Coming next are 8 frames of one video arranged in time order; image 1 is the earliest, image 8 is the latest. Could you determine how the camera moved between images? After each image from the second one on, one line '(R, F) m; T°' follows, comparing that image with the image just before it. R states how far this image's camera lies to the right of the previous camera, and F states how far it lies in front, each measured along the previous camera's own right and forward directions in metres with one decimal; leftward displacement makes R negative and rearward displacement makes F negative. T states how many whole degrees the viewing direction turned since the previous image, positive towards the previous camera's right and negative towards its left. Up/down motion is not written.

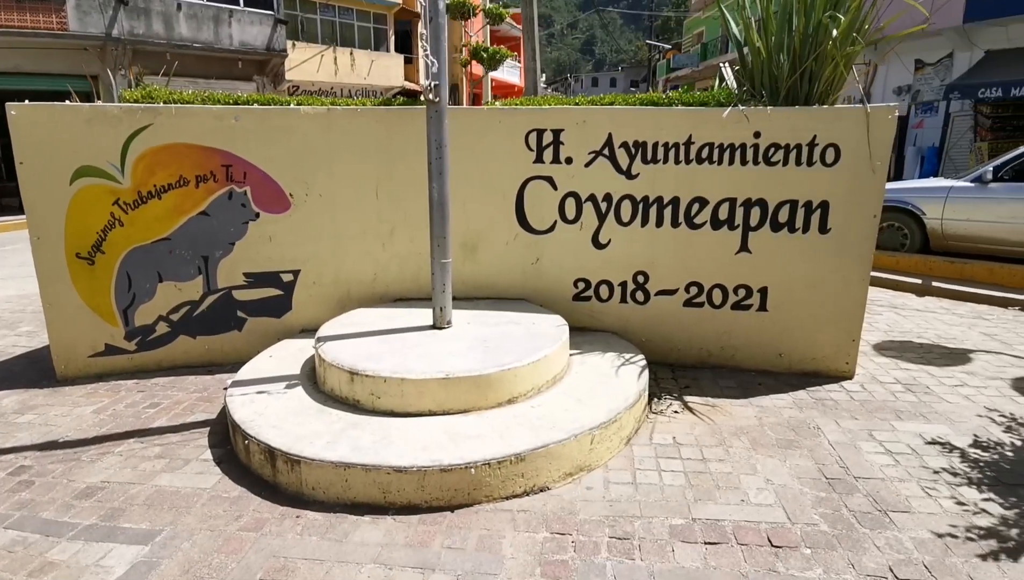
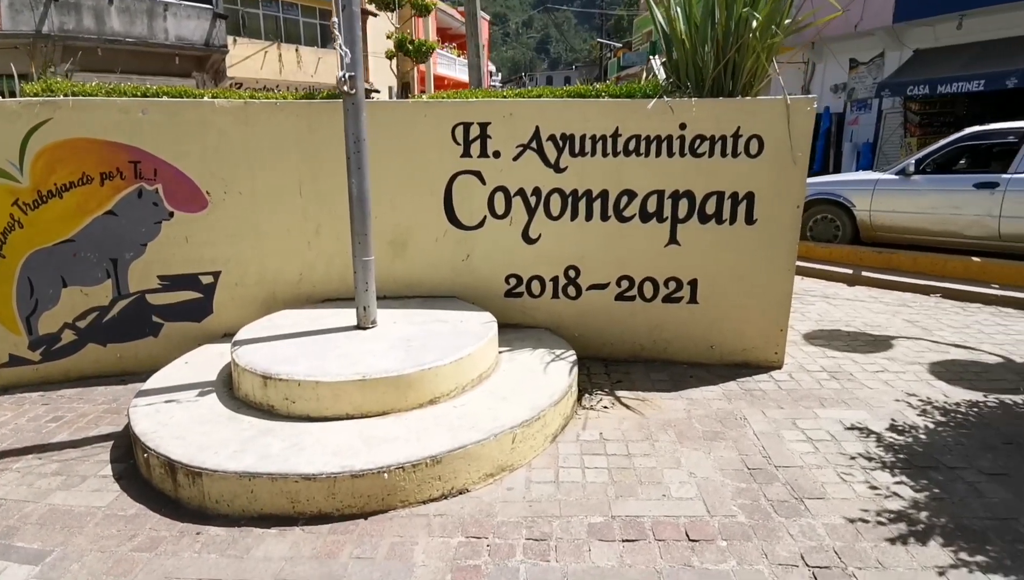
(+0.2, +0.1) m; +4°
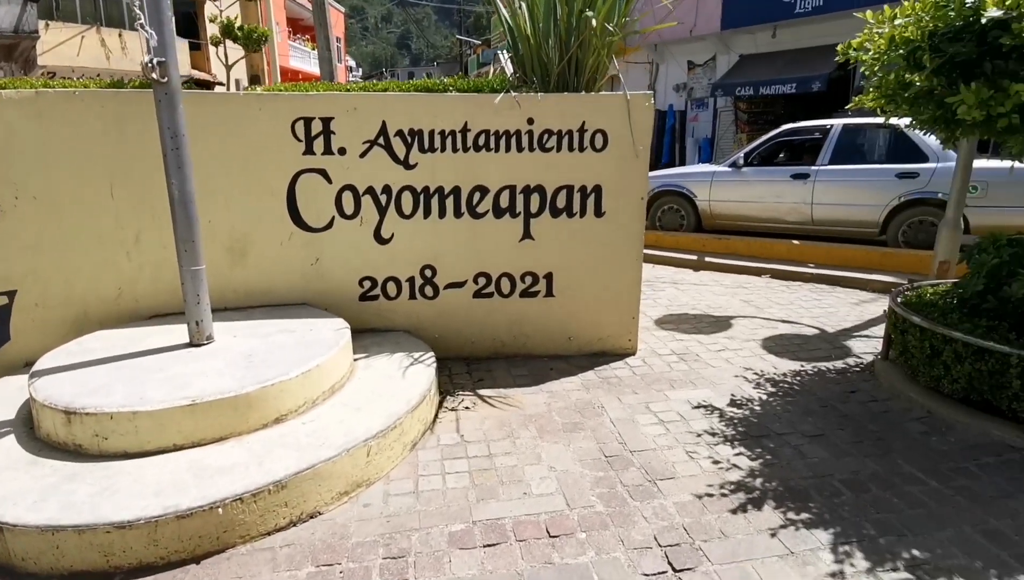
(+0.1, +0.1) m; +12°
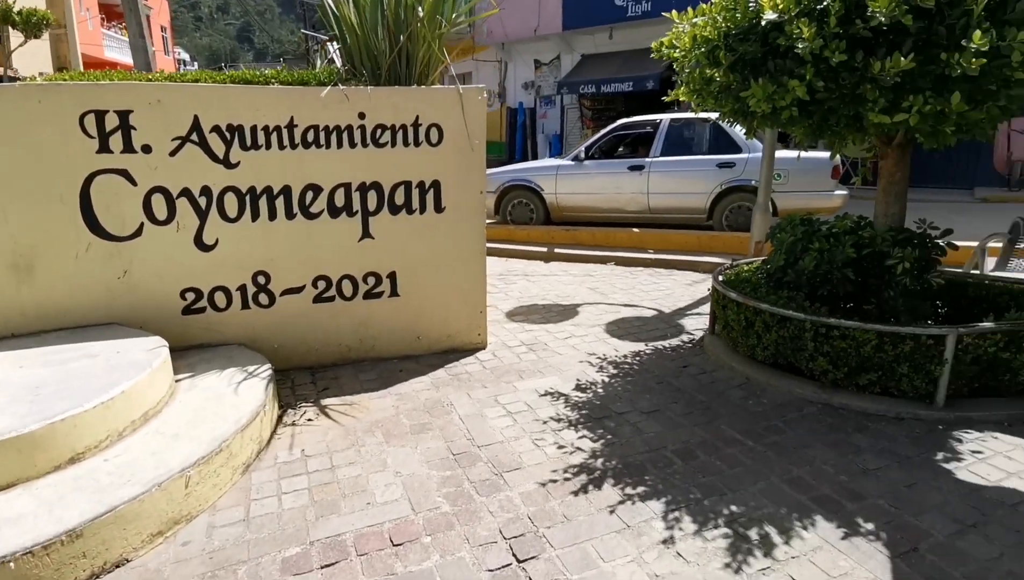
(+0.2, +0.1) m; +12°
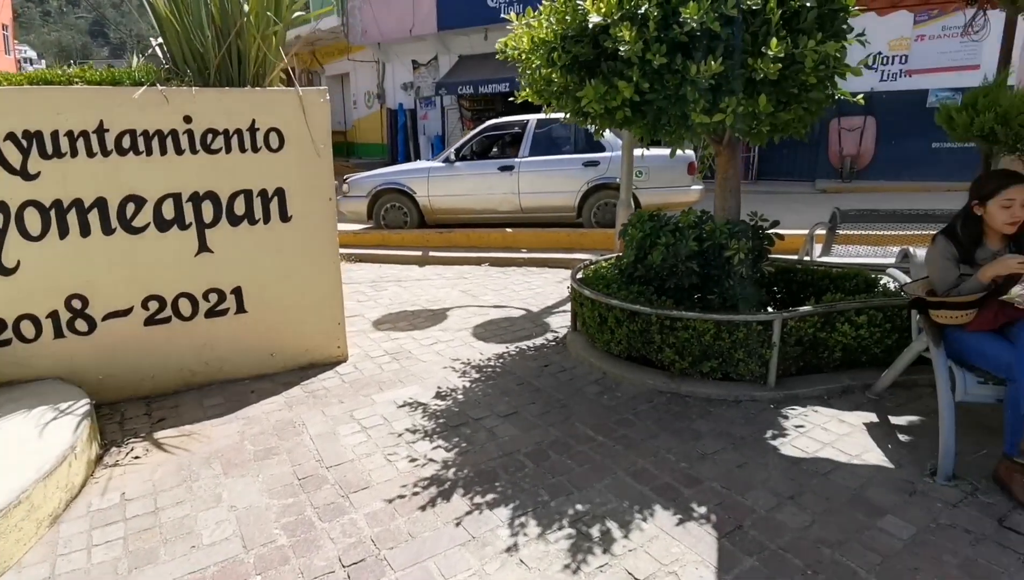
(+0.3, +0.1) m; +10°
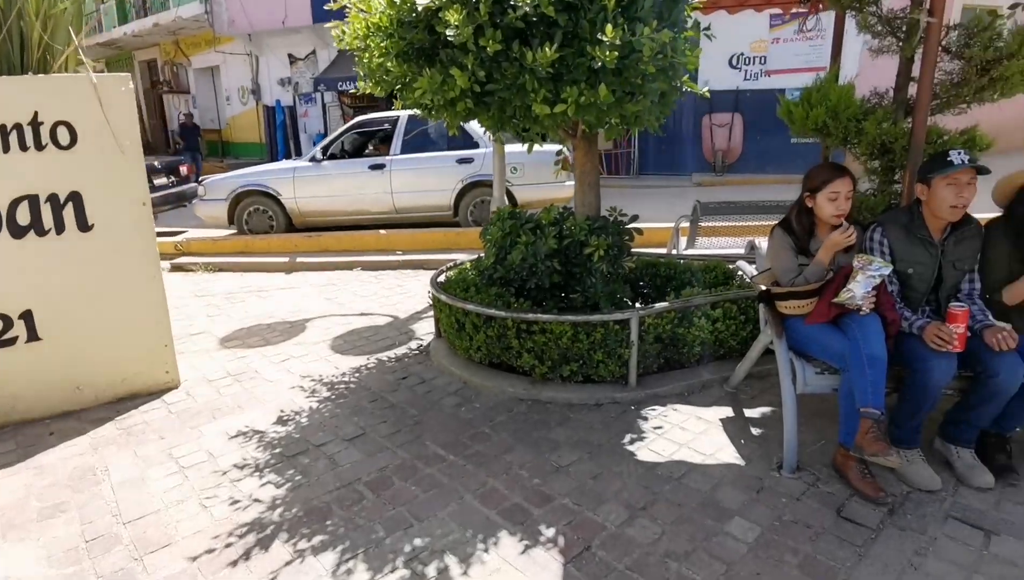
(+0.4, +0.3) m; +9°
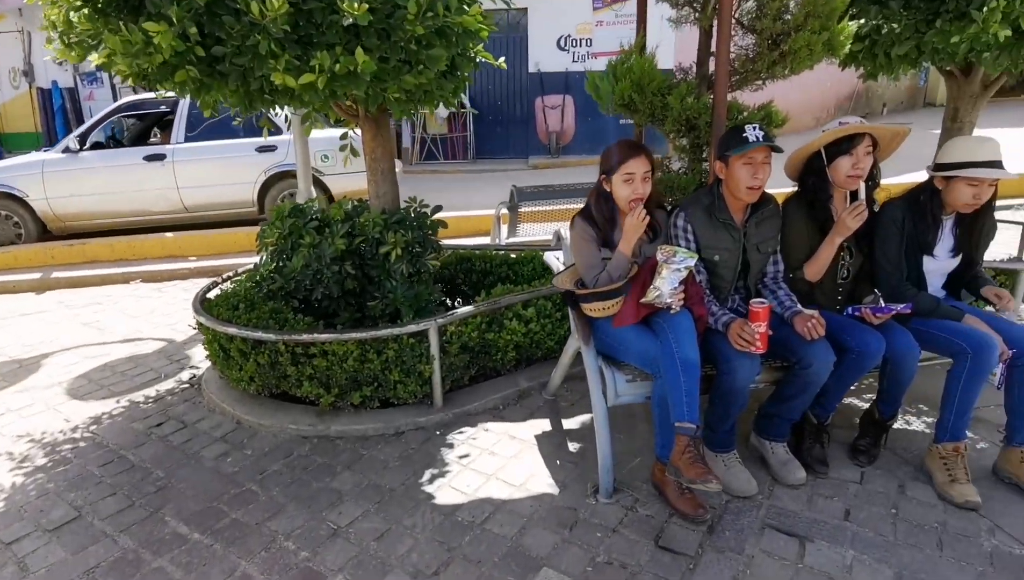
(+0.4, +0.5) m; +13°
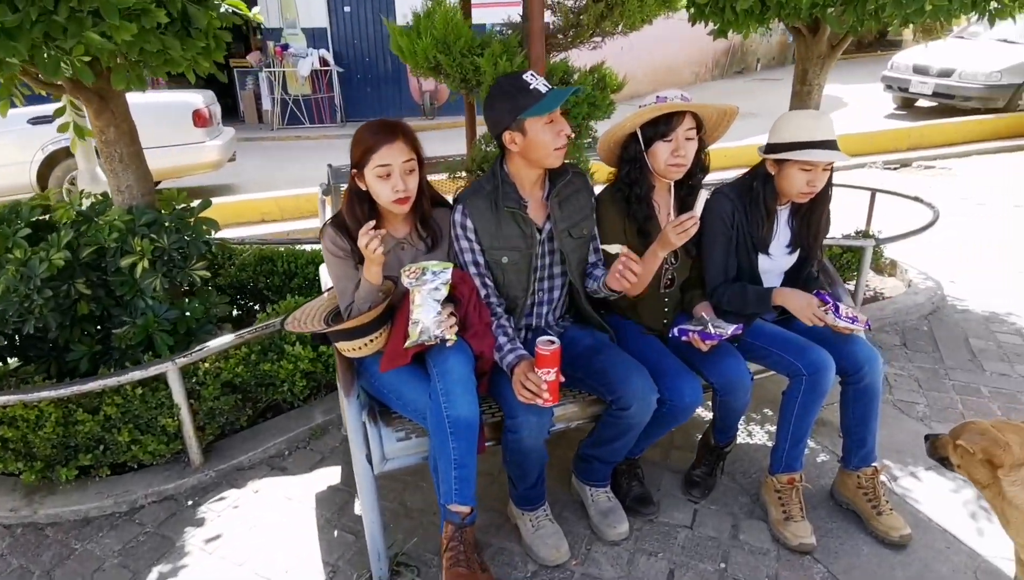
(+0.6, +0.6) m; +9°
